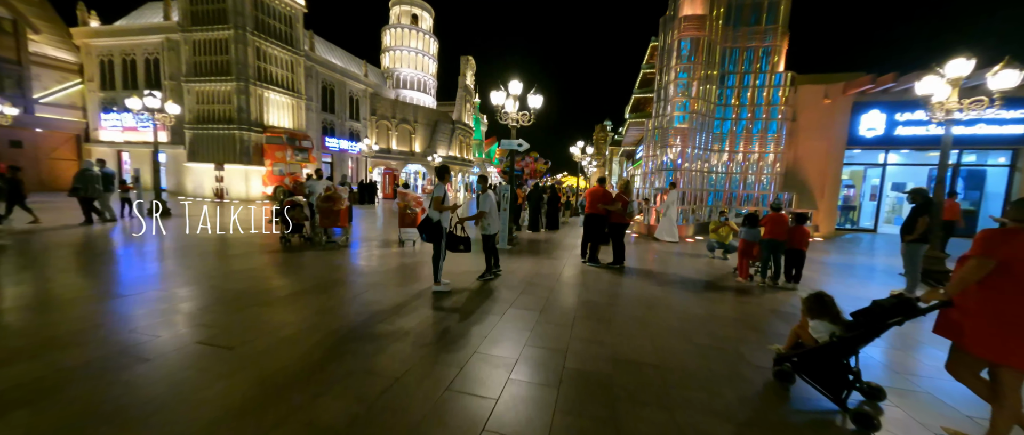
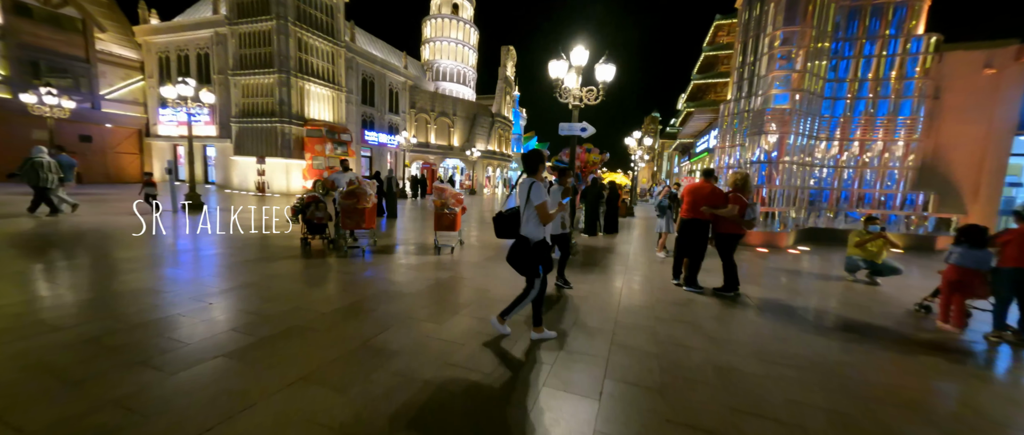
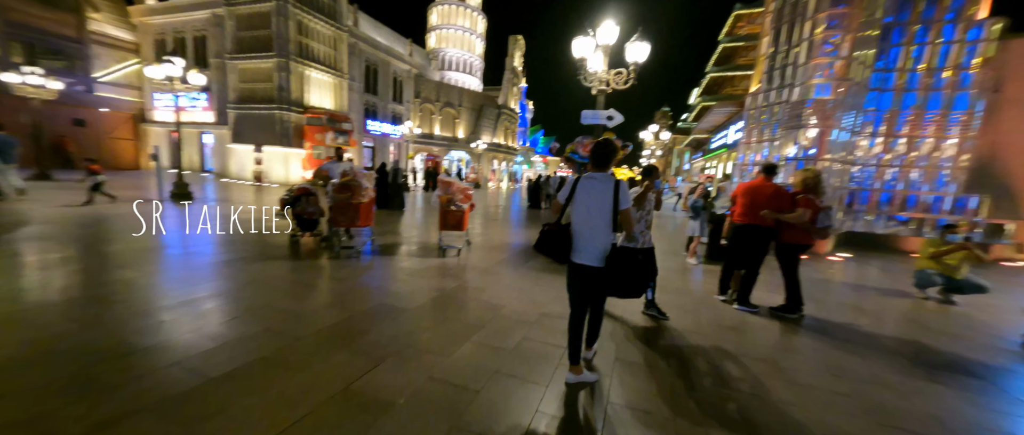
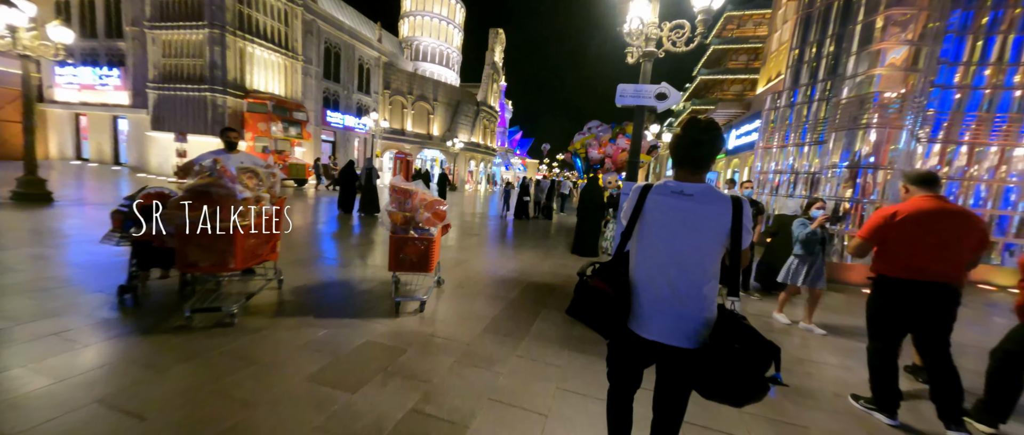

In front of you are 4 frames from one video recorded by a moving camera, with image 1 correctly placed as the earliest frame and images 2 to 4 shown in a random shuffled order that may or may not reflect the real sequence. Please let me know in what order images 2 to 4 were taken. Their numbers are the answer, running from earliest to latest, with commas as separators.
2, 3, 4
